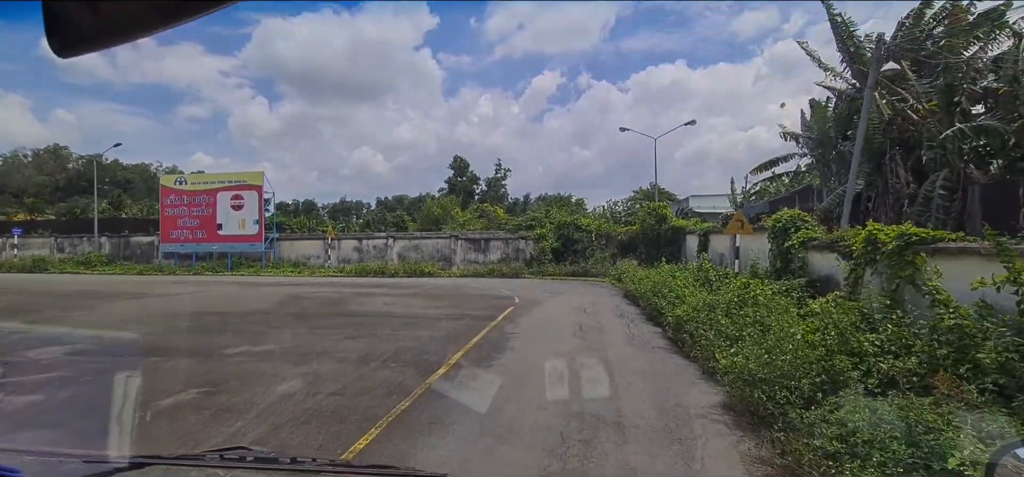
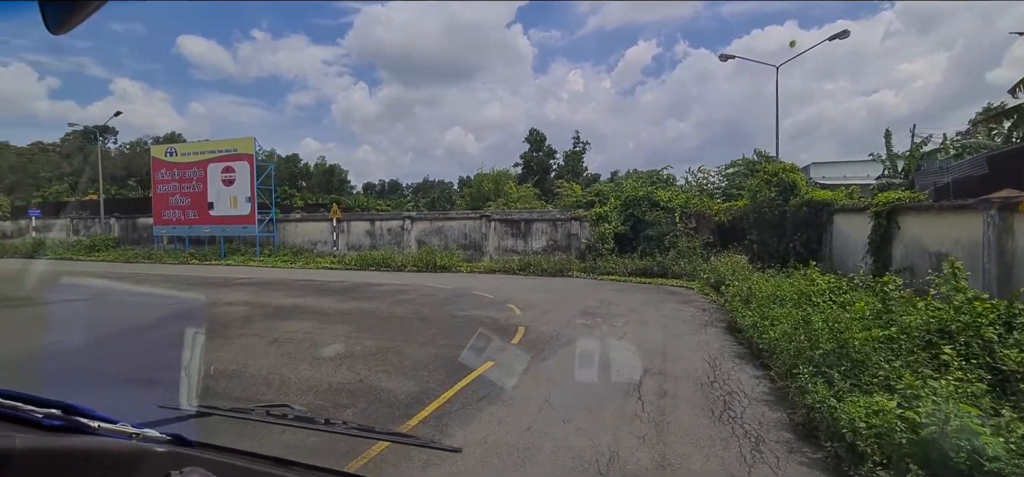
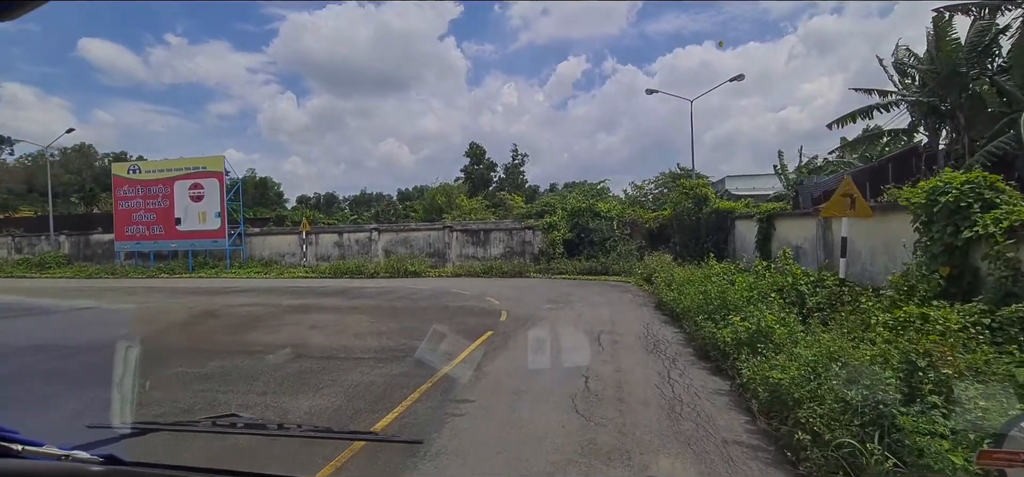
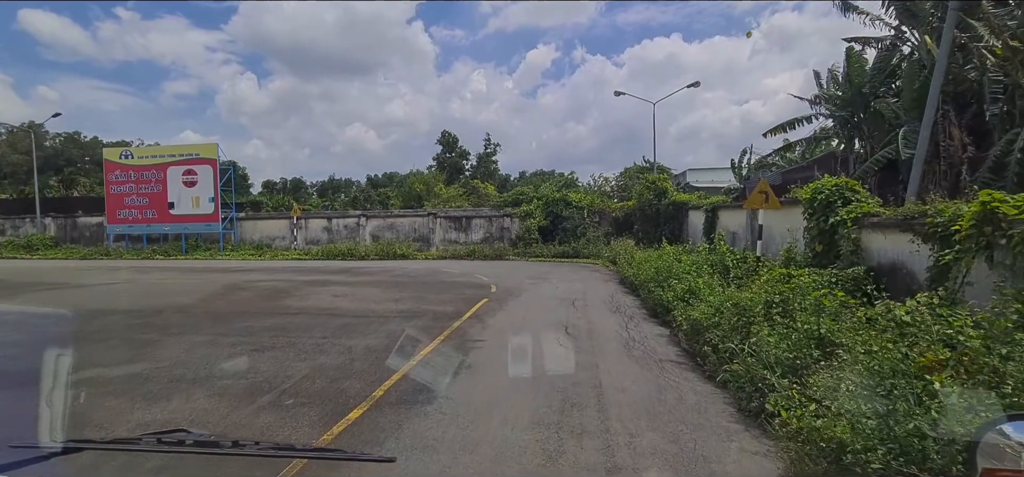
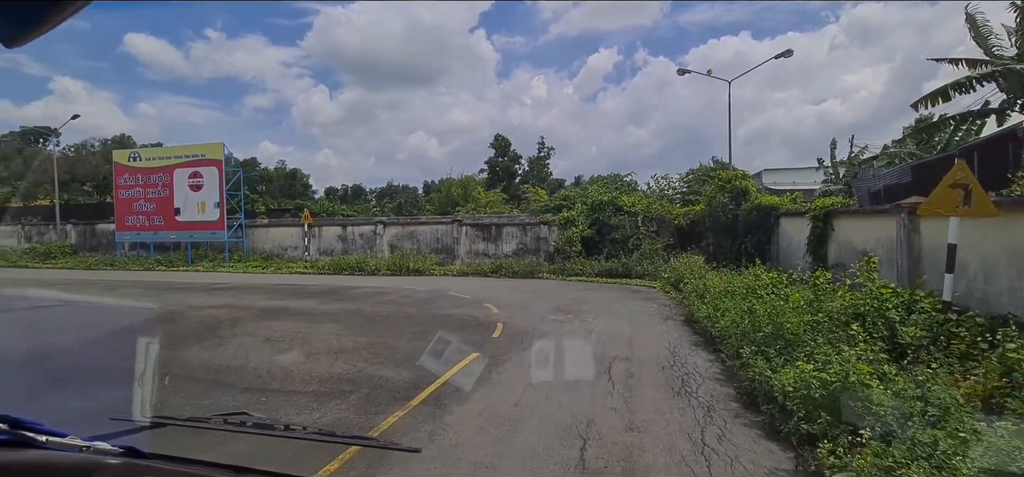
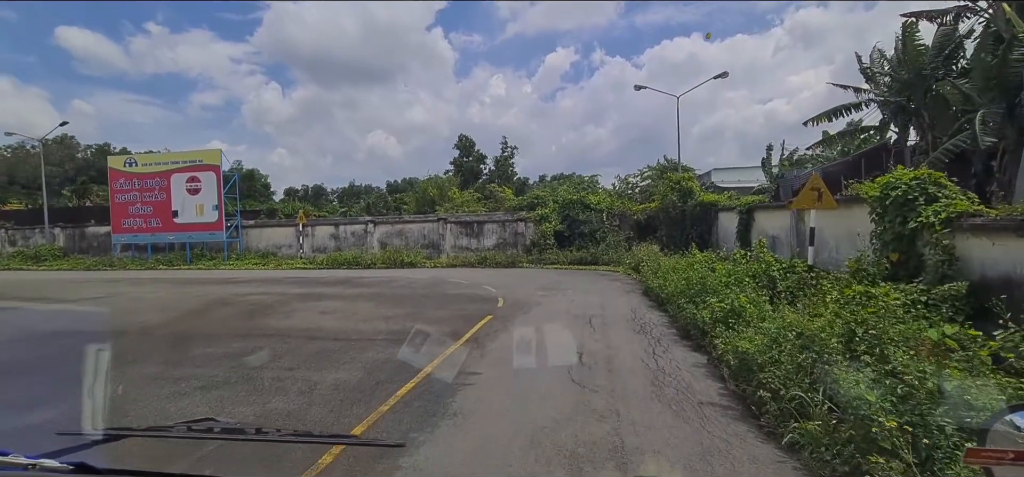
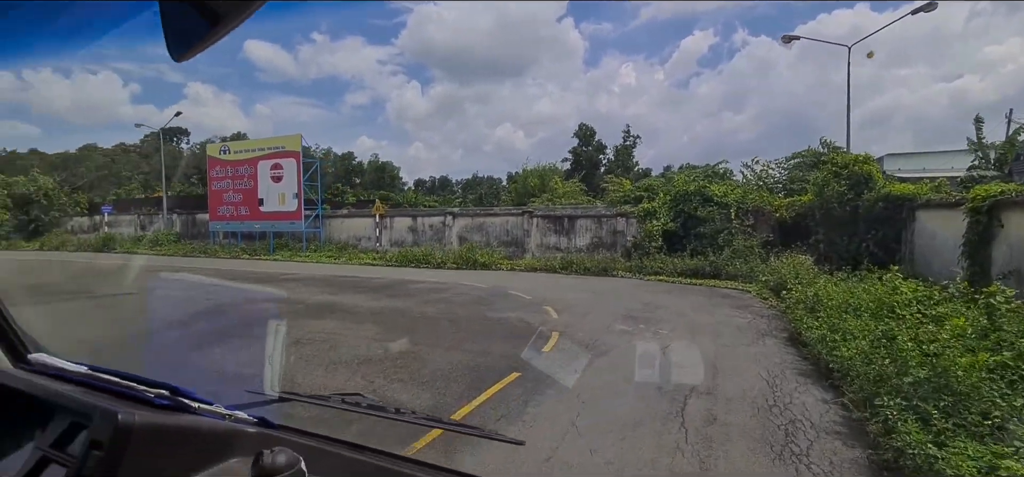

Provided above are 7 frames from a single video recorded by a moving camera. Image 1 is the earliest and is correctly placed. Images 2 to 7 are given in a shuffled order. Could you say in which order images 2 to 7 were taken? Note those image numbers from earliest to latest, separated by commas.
4, 6, 3, 5, 2, 7
